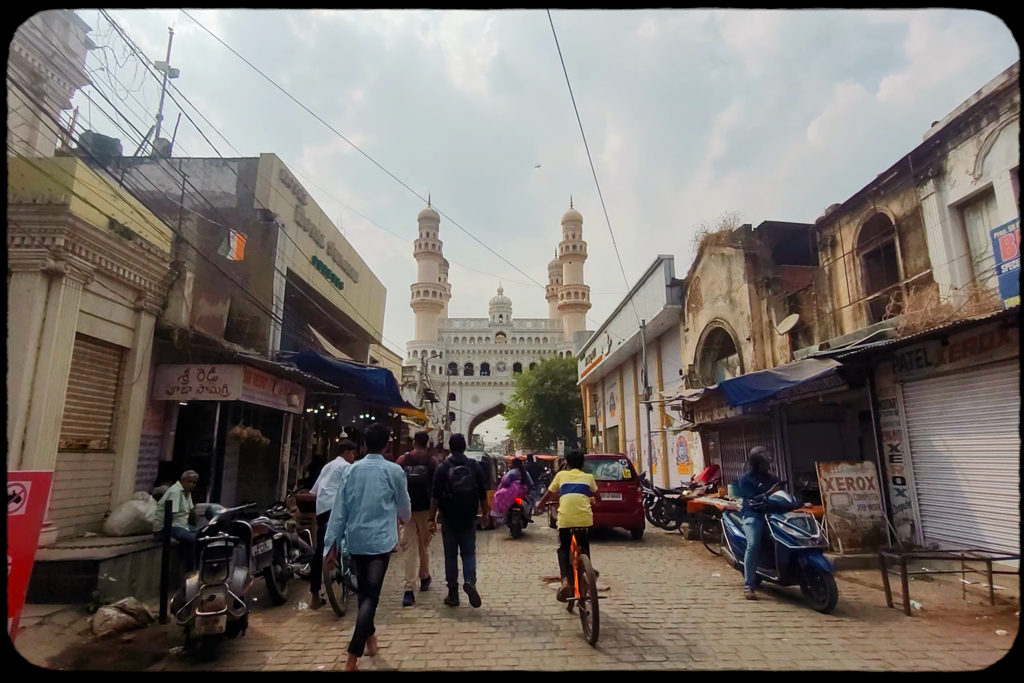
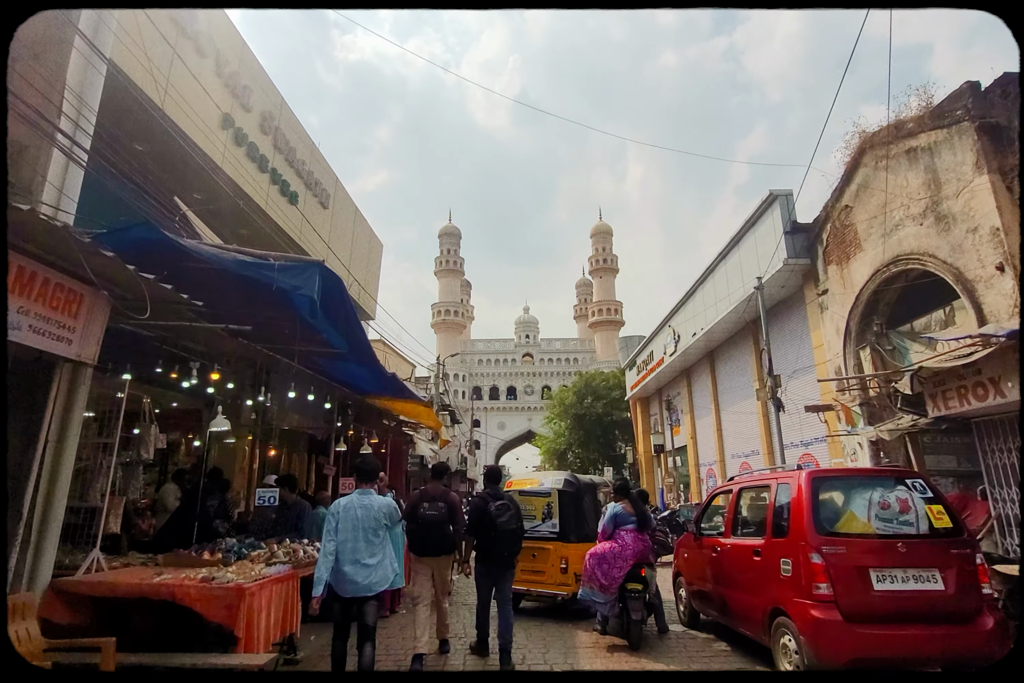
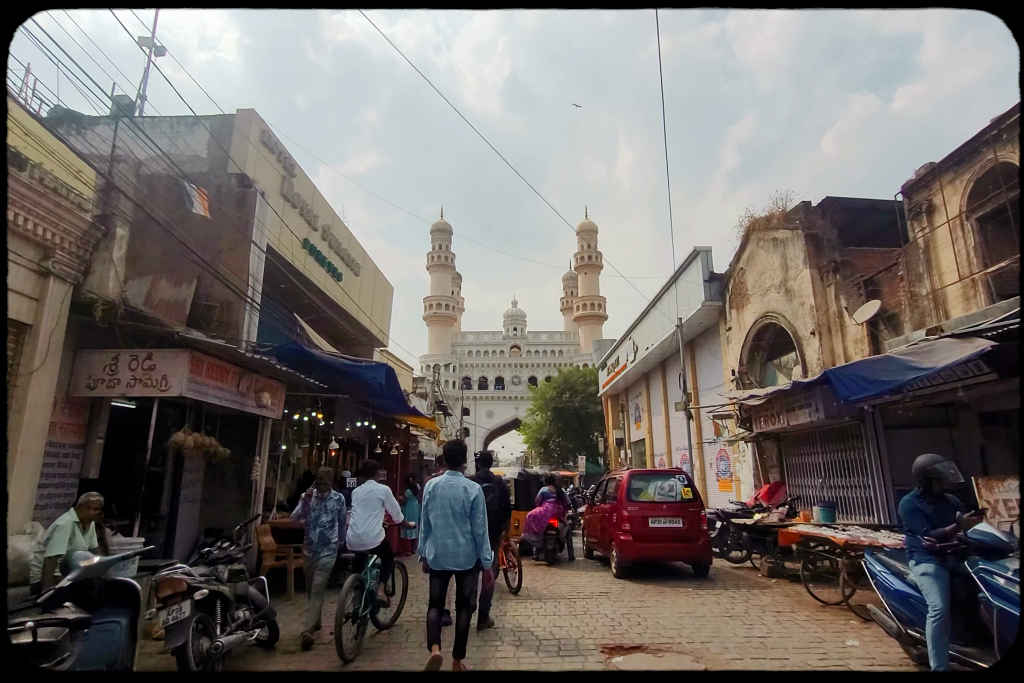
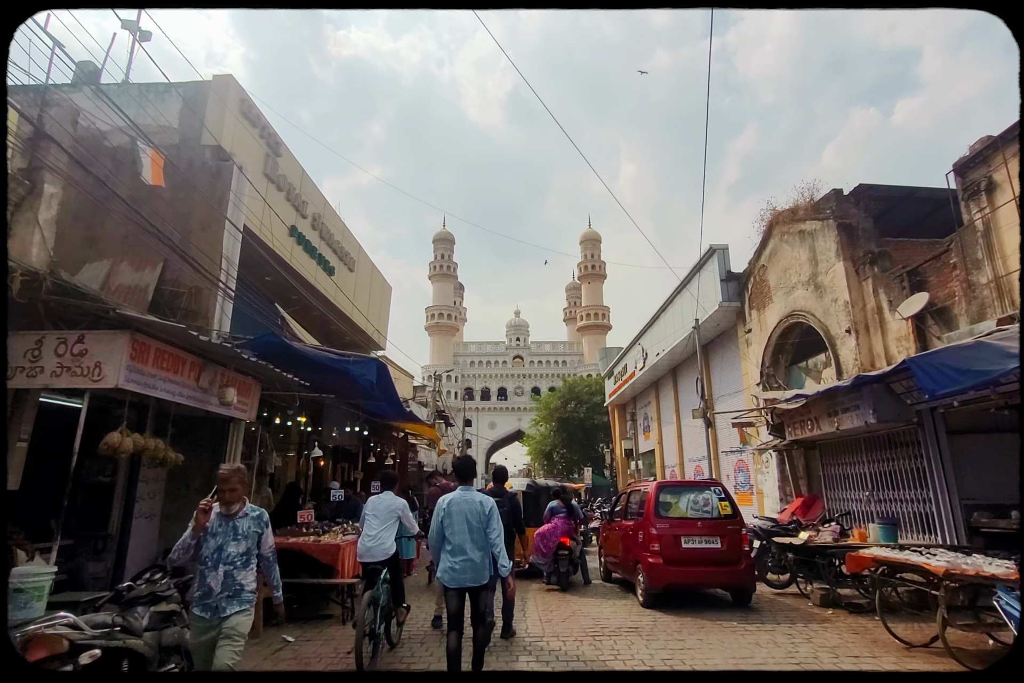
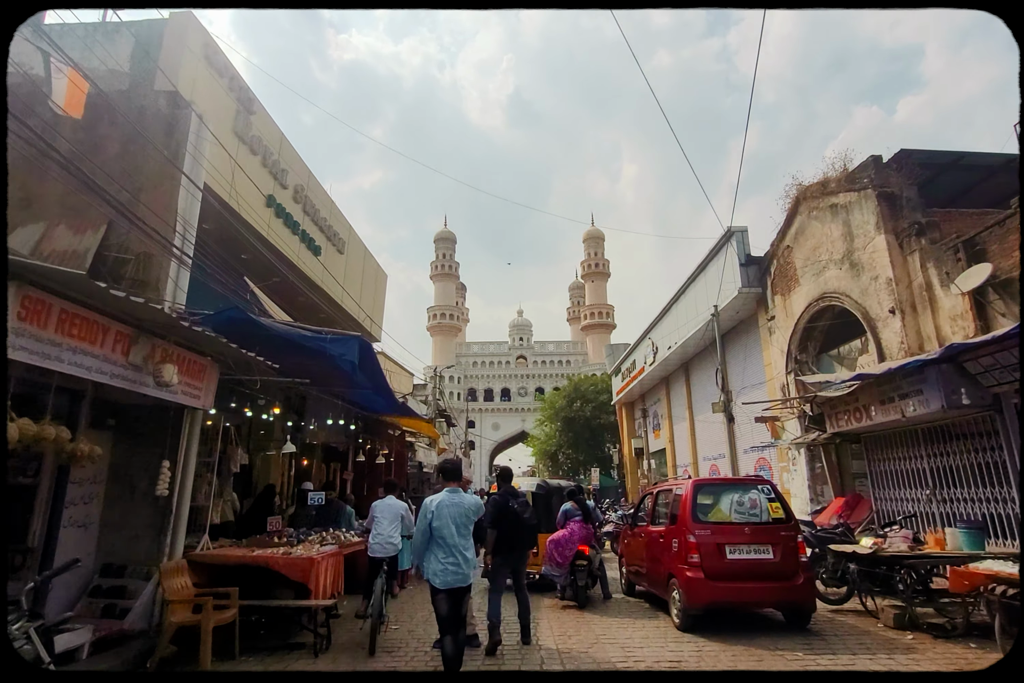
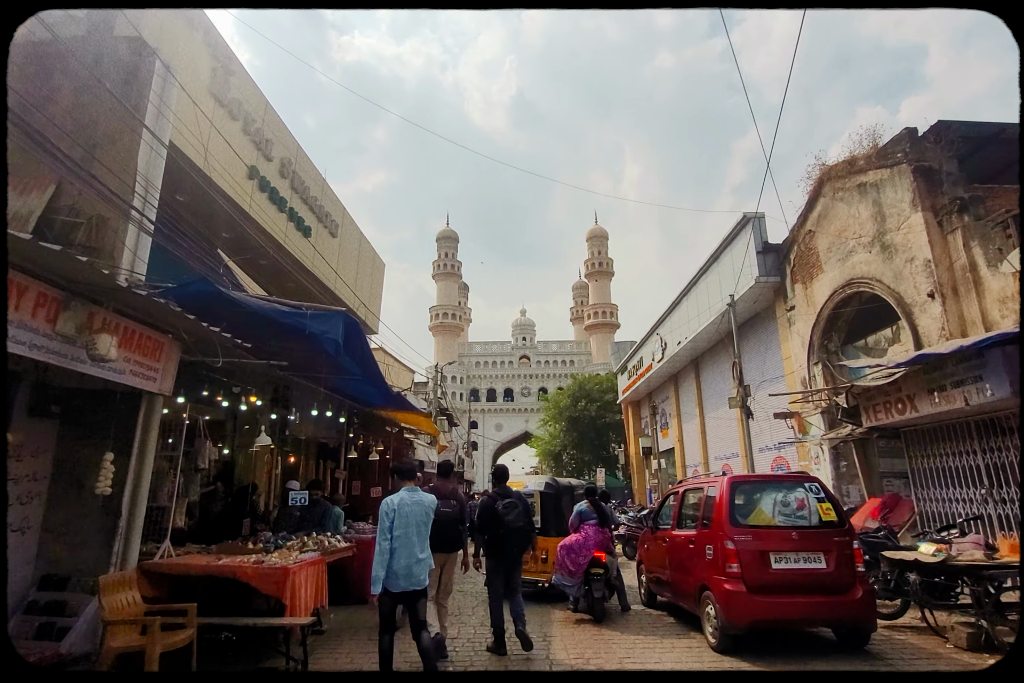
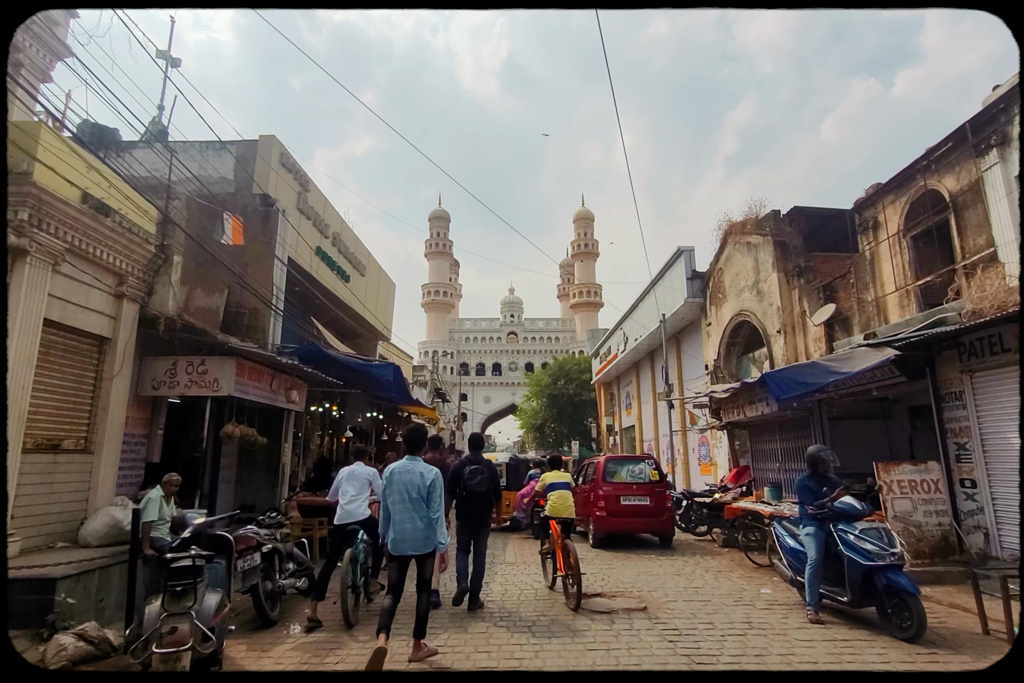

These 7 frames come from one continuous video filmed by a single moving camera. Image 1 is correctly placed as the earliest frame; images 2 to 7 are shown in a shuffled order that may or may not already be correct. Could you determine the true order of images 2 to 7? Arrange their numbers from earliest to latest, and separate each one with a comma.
7, 3, 4, 5, 6, 2
